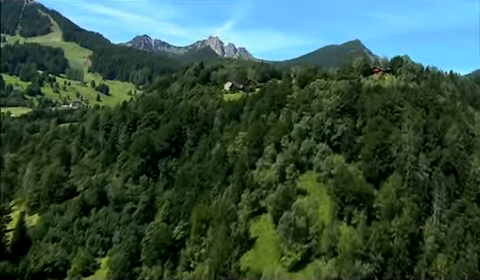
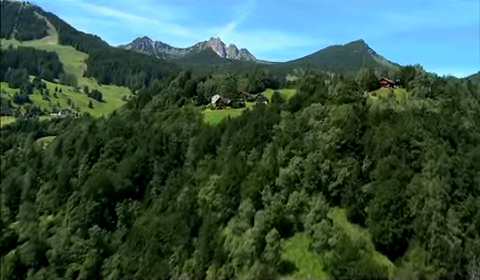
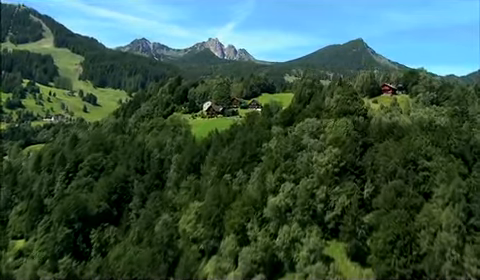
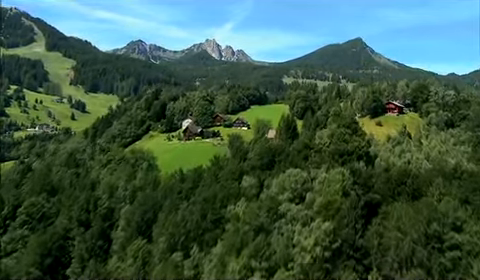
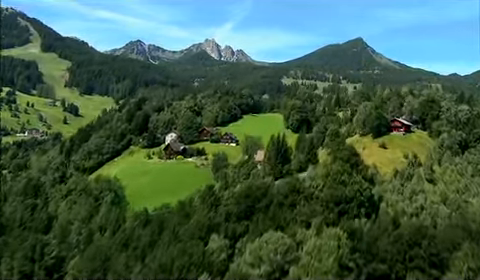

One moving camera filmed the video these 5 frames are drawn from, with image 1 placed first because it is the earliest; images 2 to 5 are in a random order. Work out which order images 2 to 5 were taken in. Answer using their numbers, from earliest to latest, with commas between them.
2, 3, 4, 5
